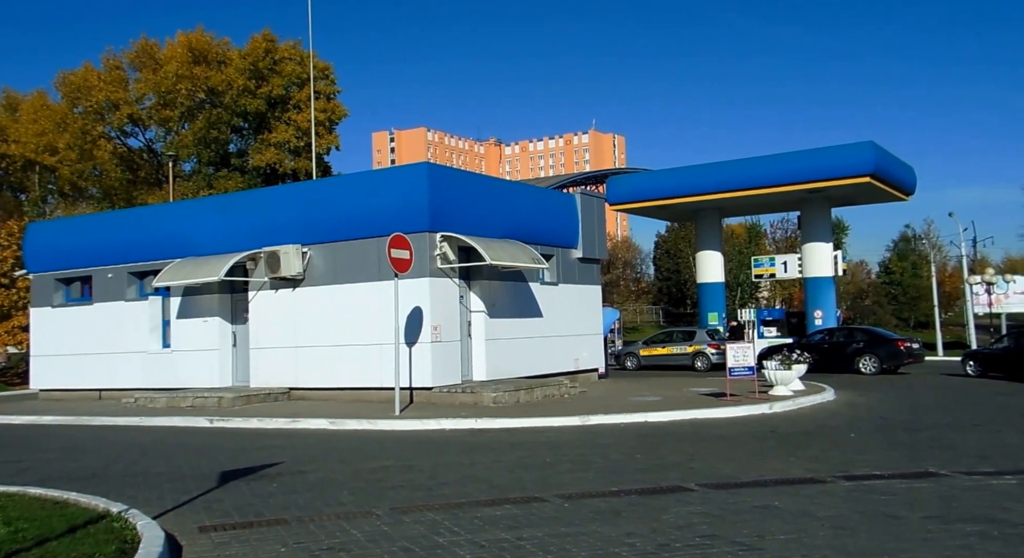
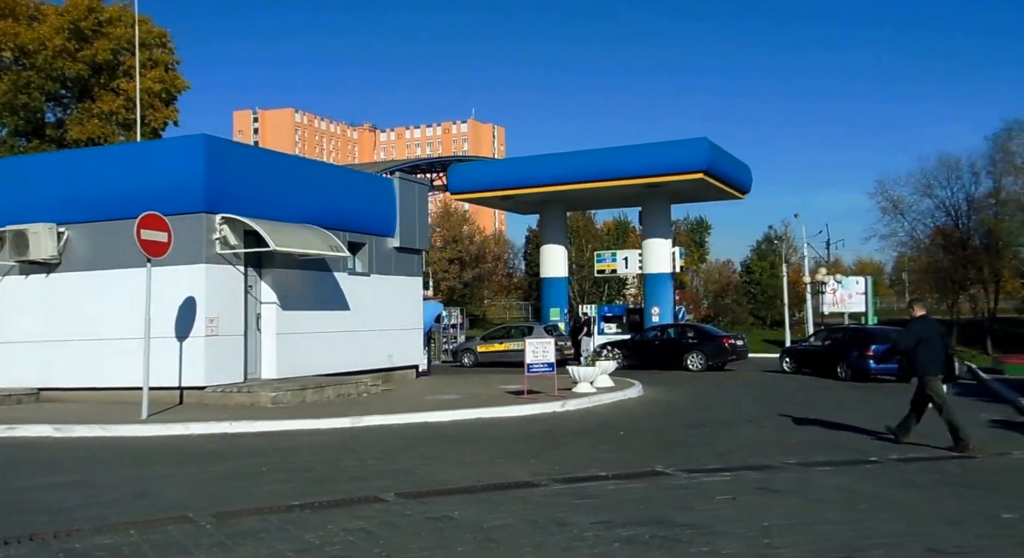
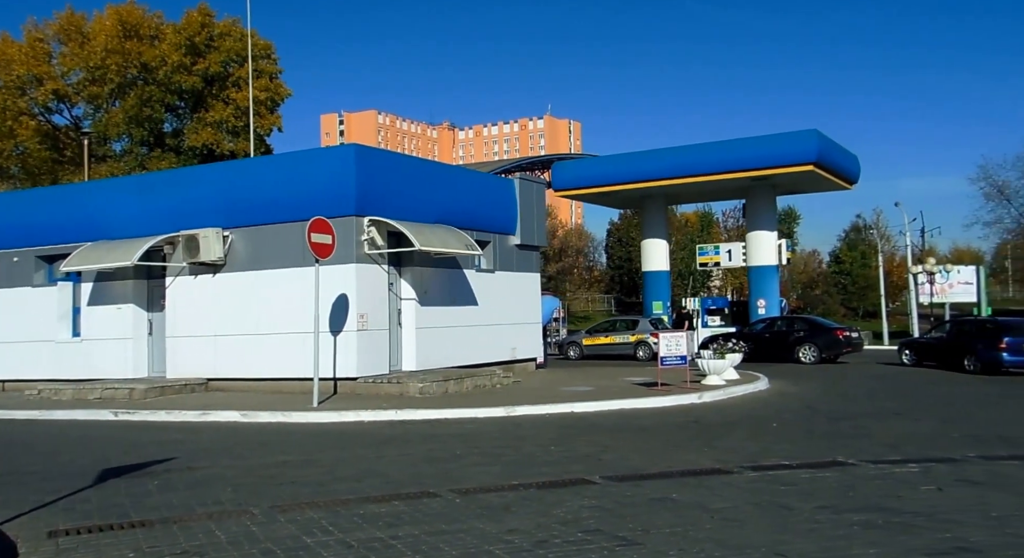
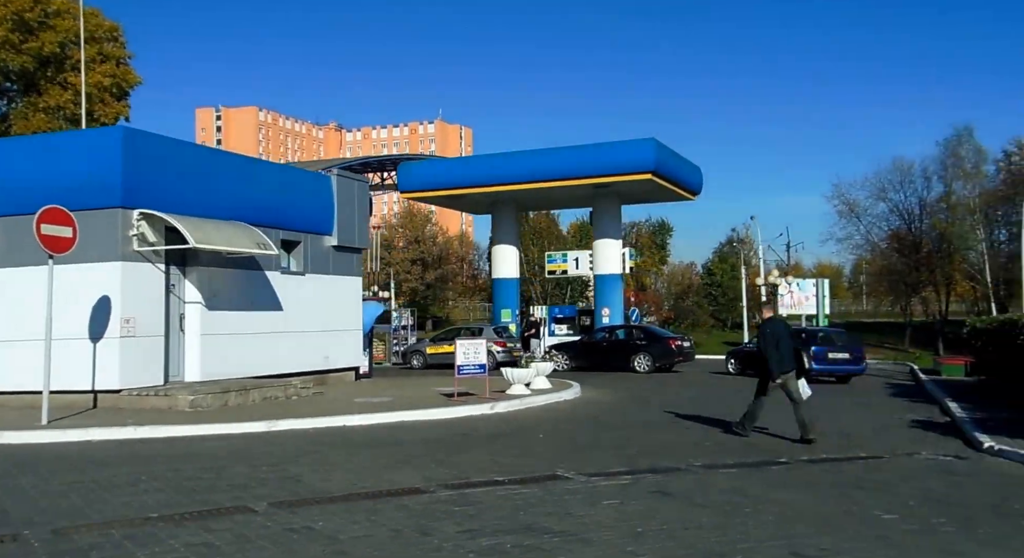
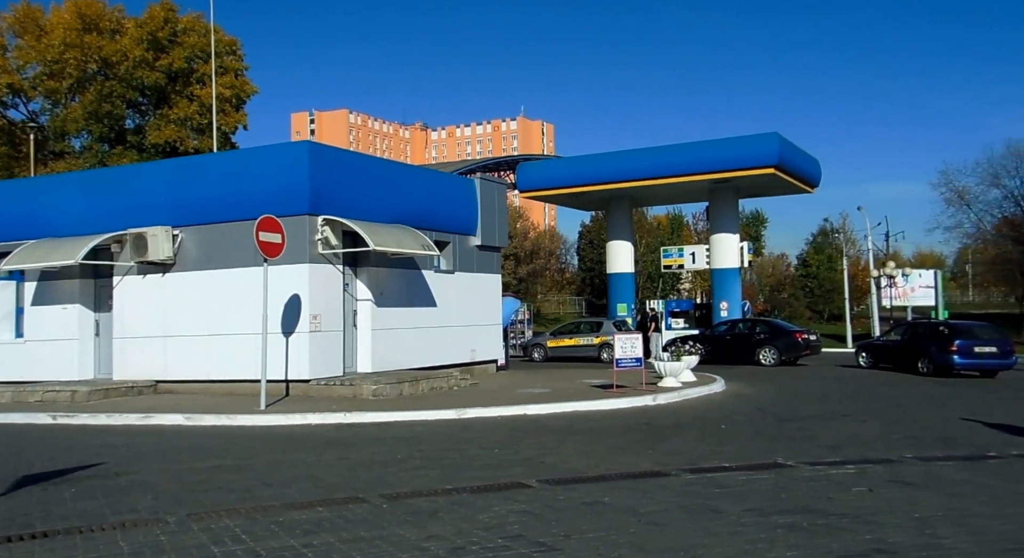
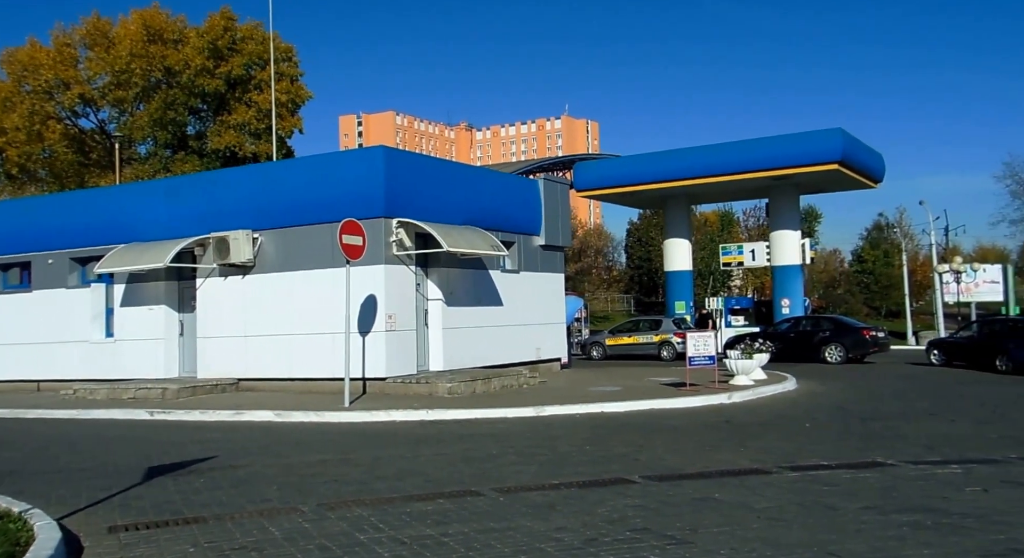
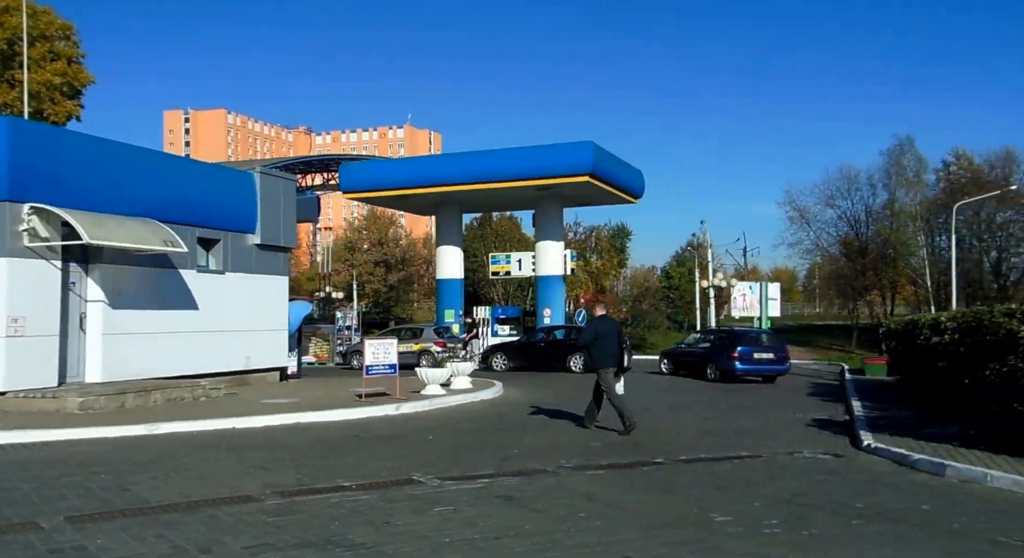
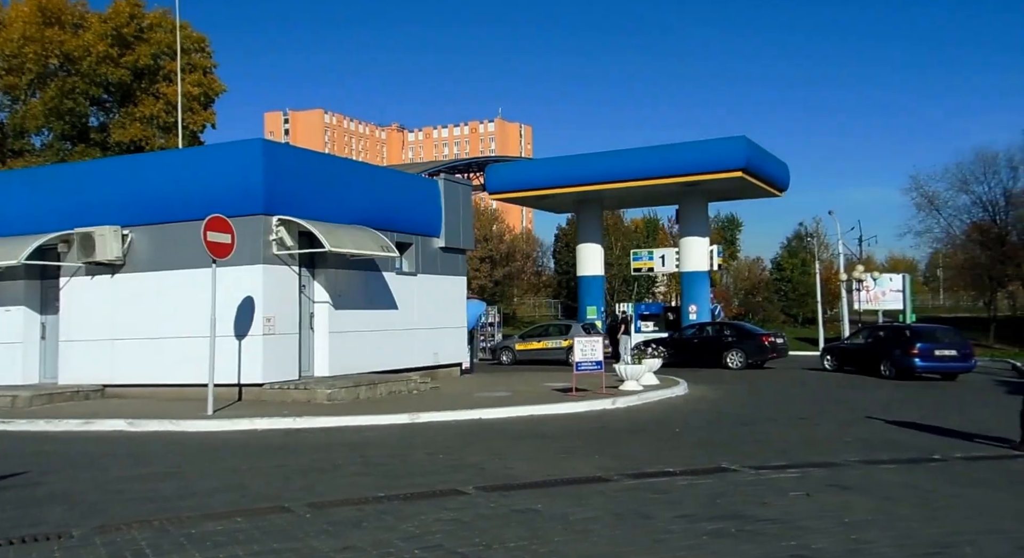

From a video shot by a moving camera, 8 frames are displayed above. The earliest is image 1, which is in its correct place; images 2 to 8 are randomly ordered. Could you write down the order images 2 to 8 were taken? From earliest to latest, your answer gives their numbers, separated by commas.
6, 3, 5, 8, 2, 4, 7
